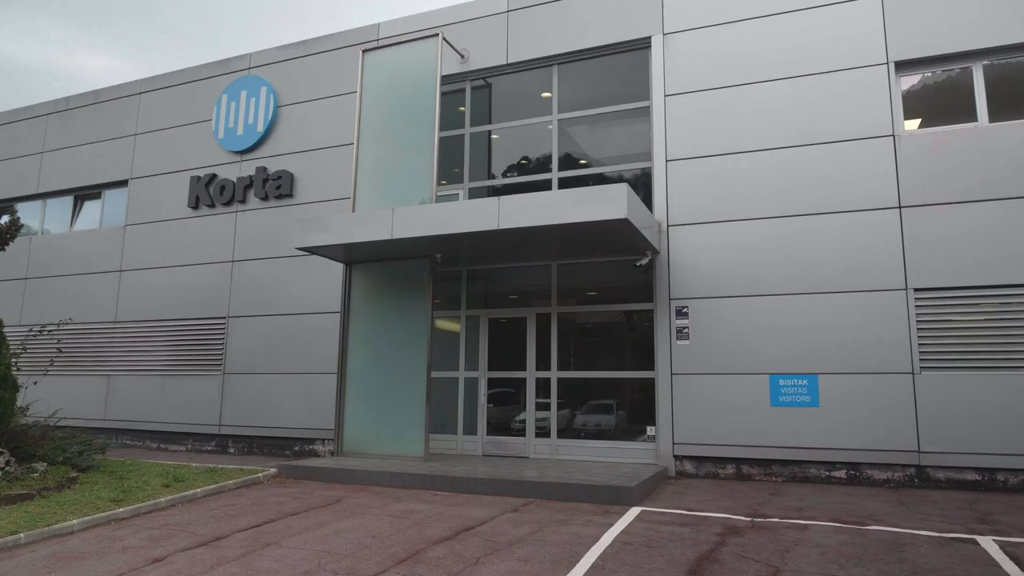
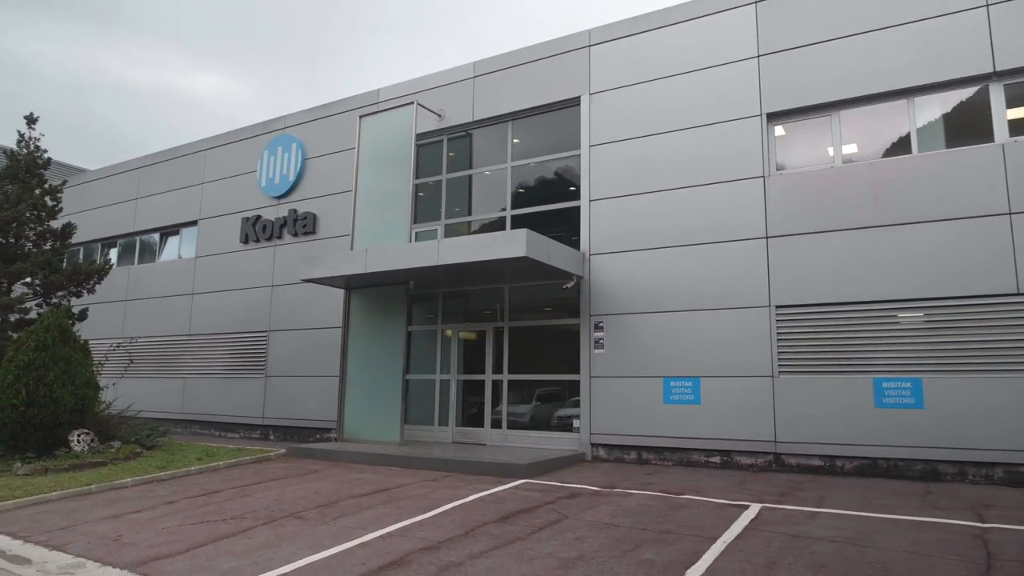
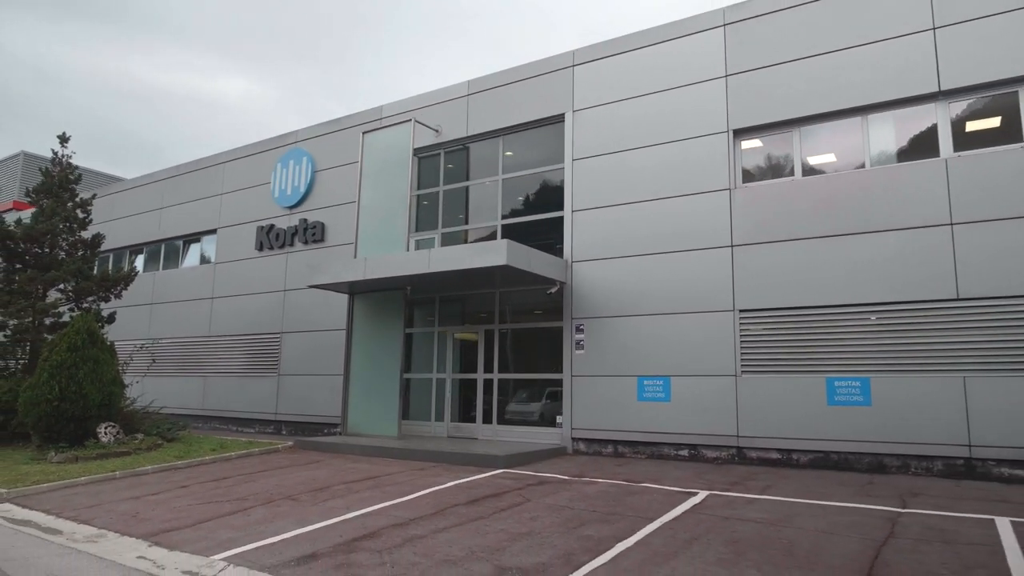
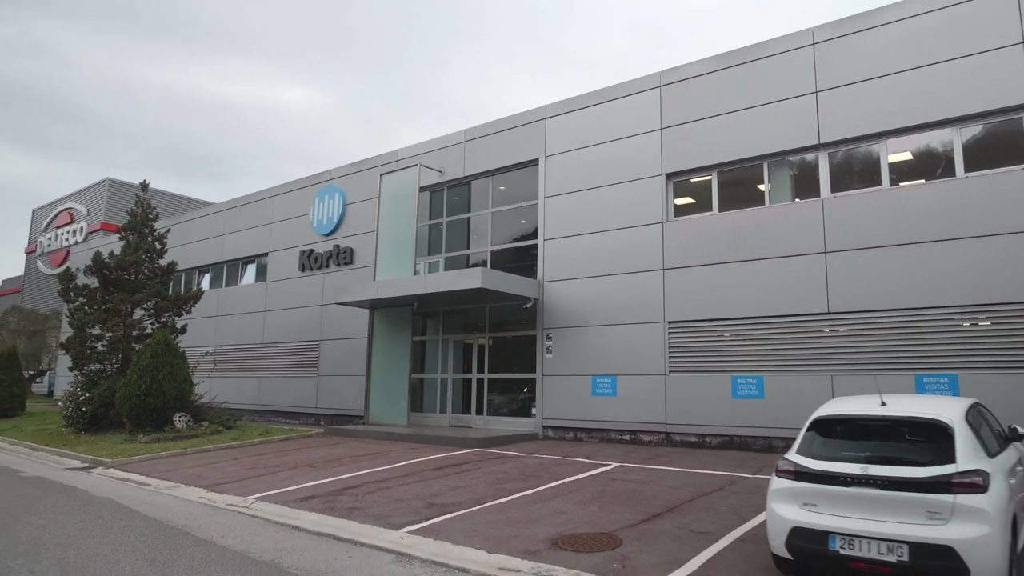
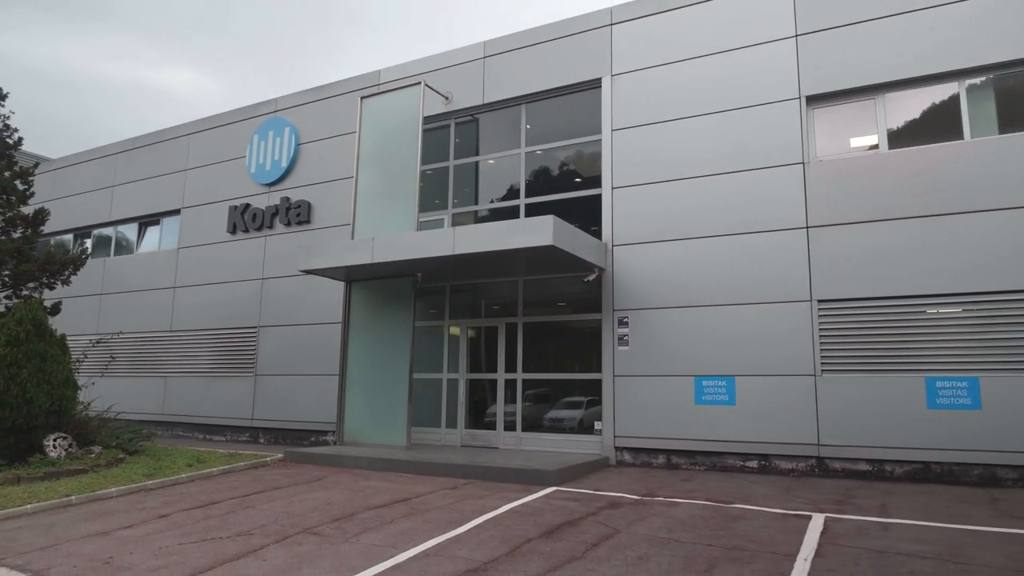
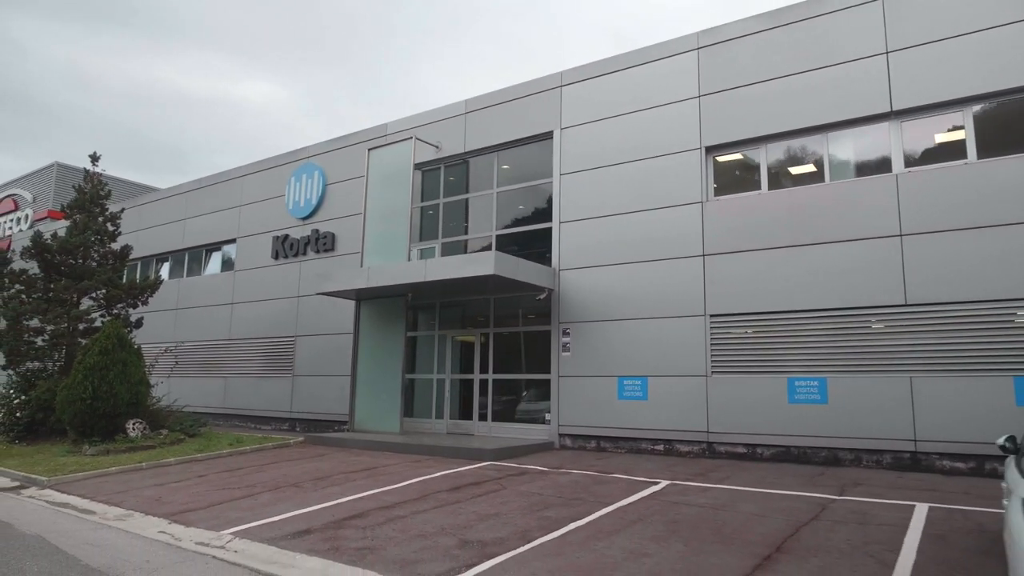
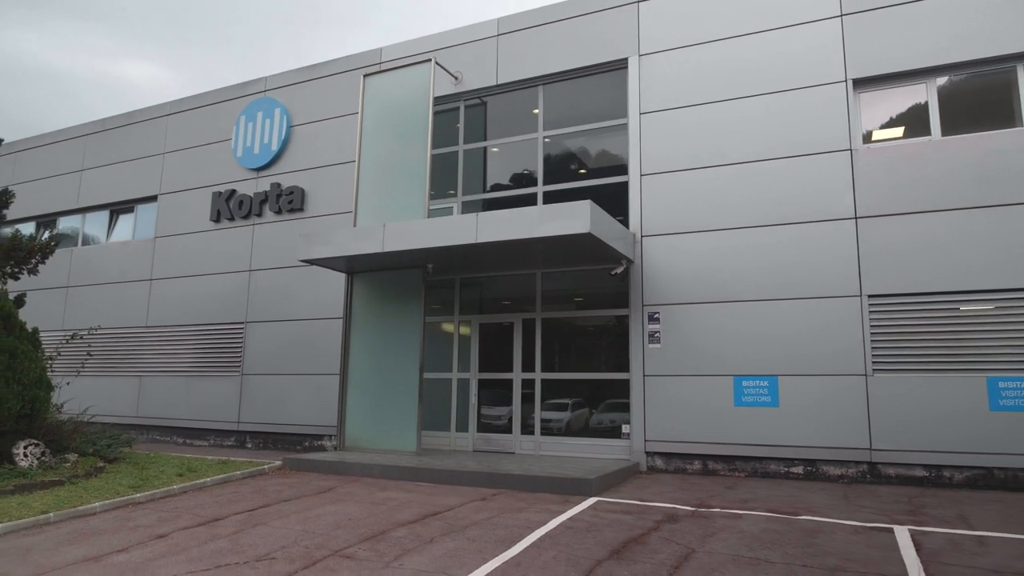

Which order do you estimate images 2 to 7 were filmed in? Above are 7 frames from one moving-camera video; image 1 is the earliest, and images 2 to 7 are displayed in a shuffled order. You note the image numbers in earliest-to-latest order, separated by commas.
7, 5, 2, 3, 6, 4
